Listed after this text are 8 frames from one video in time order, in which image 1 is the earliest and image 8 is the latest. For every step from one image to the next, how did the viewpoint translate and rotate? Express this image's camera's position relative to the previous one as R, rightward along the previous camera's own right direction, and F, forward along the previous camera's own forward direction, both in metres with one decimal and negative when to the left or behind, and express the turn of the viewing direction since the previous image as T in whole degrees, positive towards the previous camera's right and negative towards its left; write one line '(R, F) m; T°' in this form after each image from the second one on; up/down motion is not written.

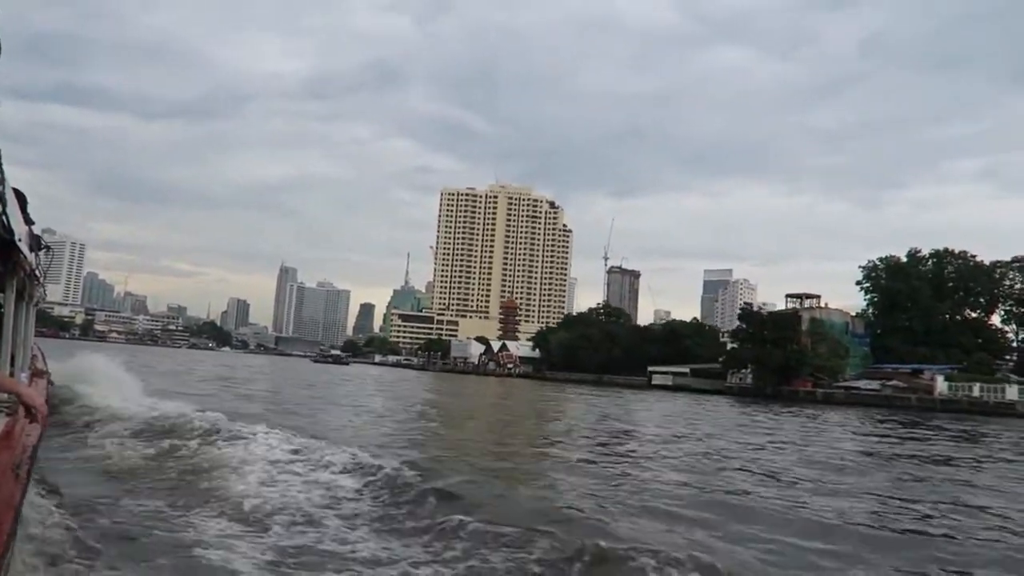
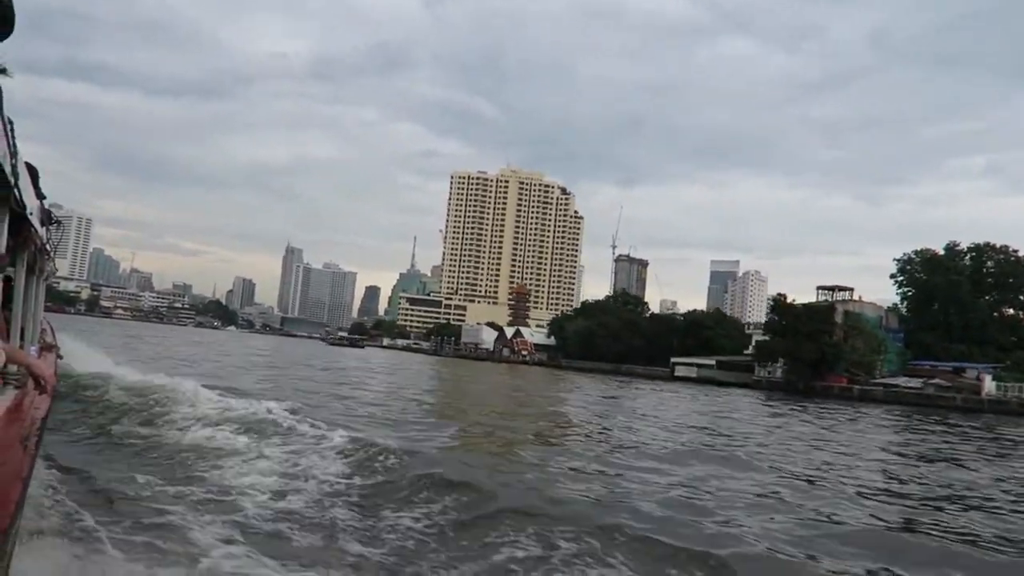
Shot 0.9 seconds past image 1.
(-0.6, +0.8) m; 0°
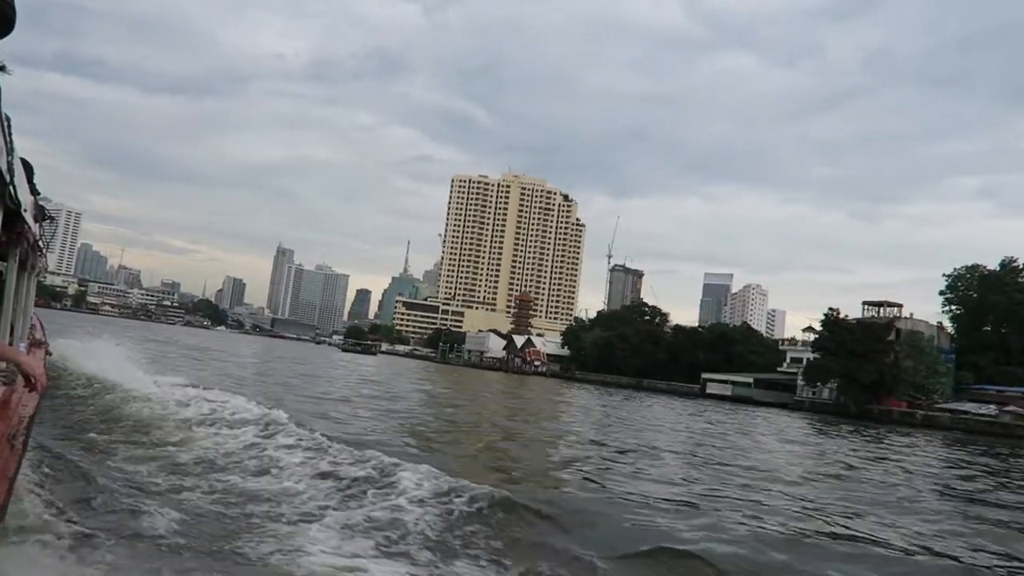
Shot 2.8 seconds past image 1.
(-1.2, +1.7) m; +1°
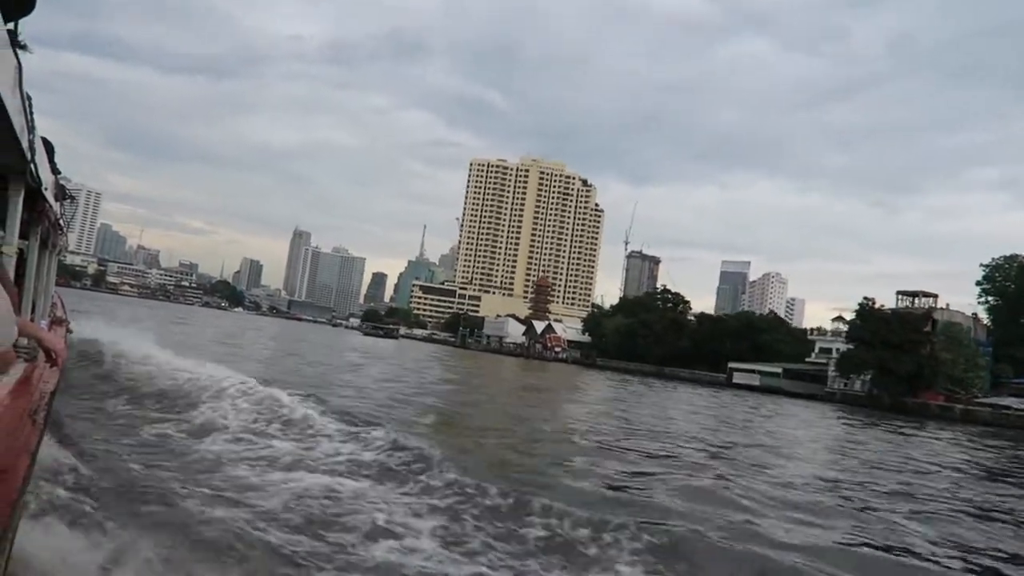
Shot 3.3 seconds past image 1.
(-0.3, +0.4) m; -1°
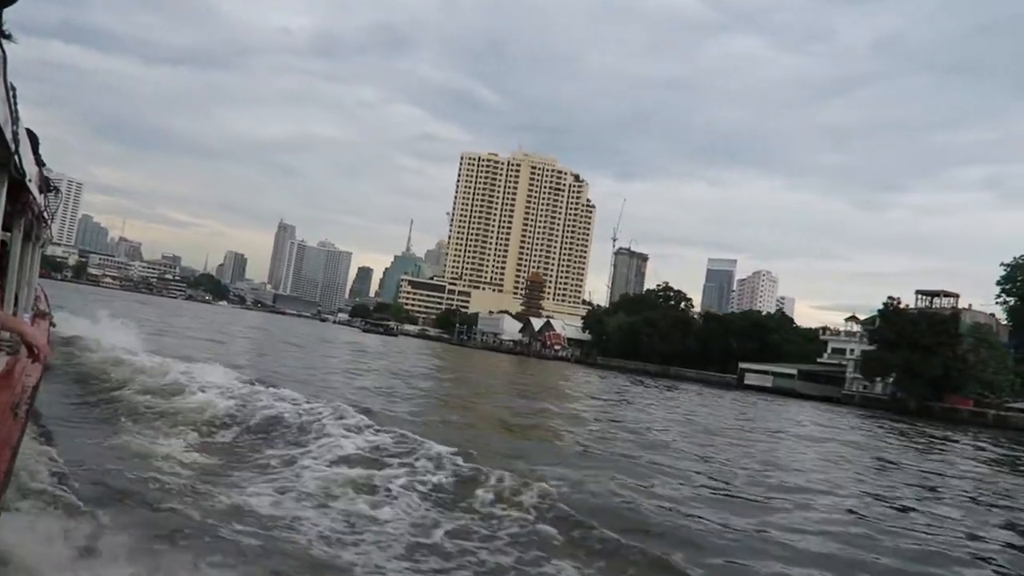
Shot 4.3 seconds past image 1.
(-0.7, +1.0) m; +1°
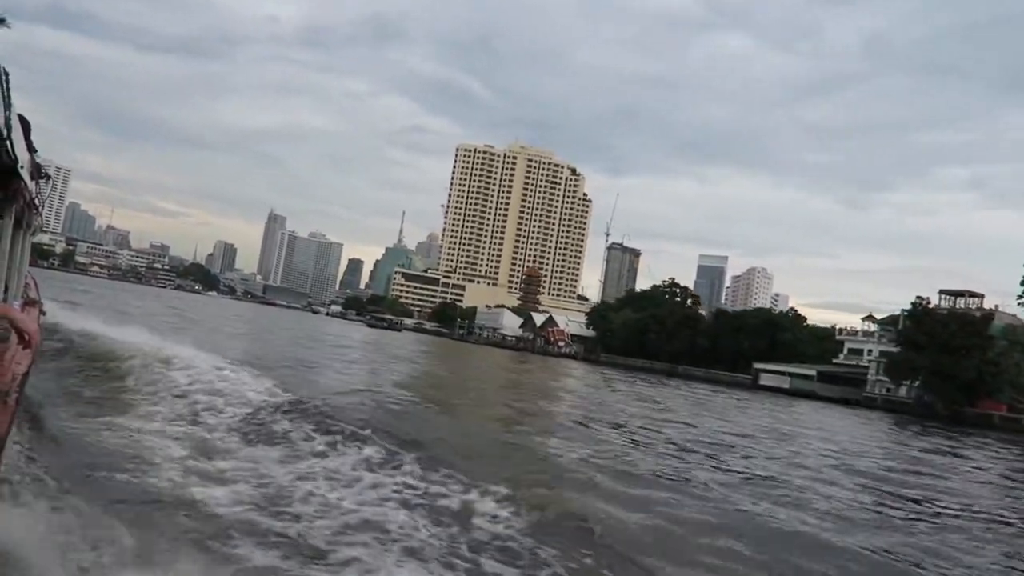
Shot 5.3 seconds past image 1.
(-0.6, +0.9) m; +1°
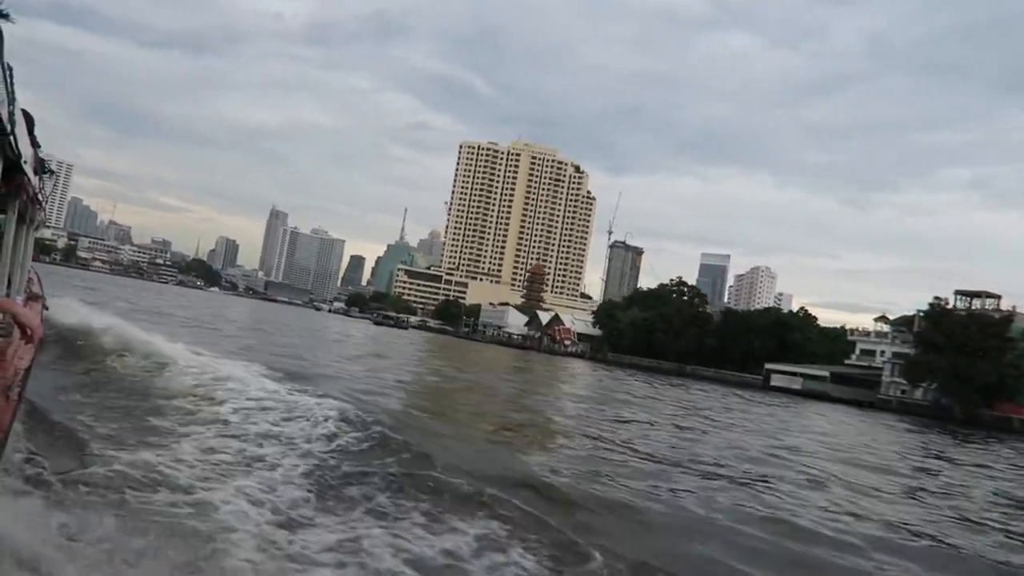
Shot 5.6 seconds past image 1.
(-0.2, +0.3) m; 0°
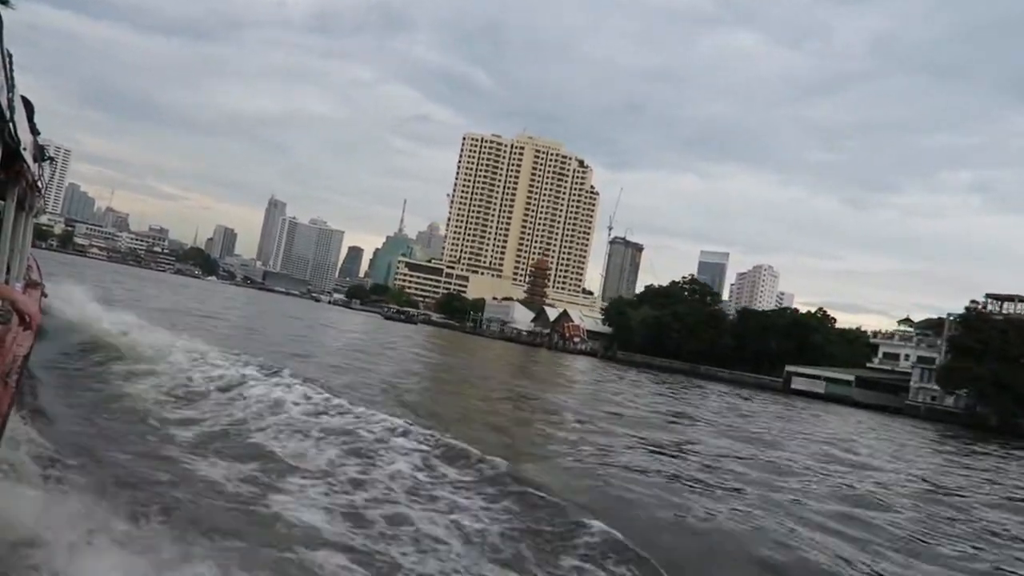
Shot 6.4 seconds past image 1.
(-0.6, +0.8) m; 0°
